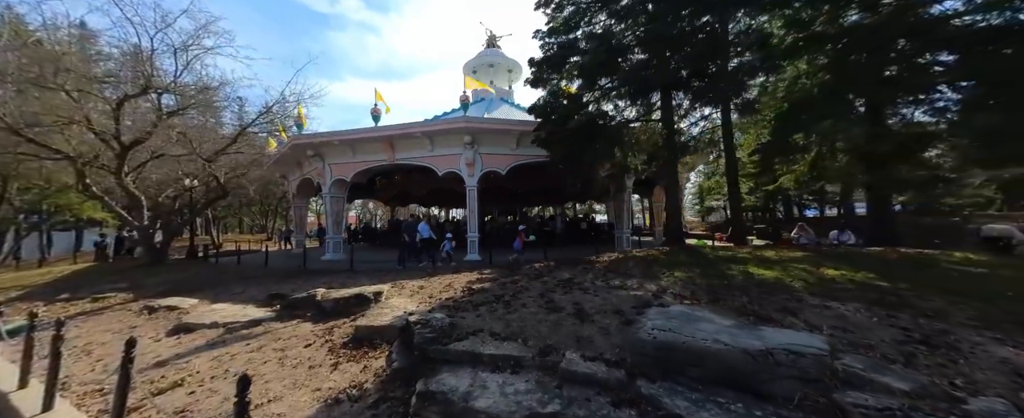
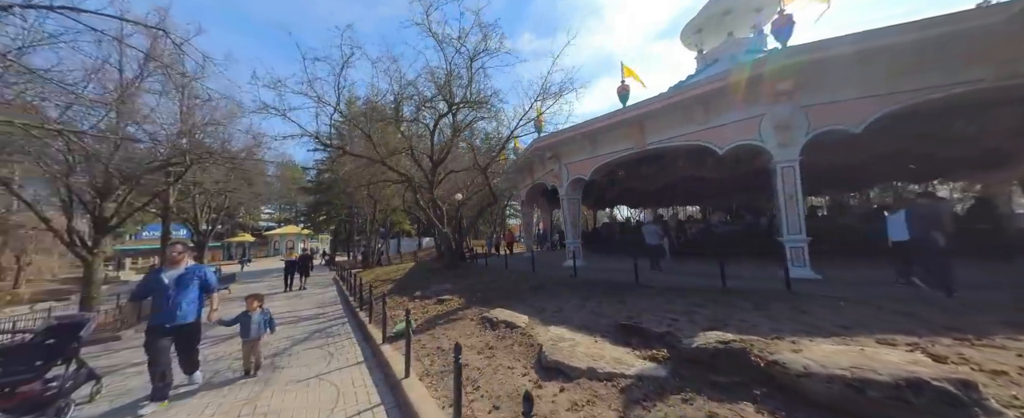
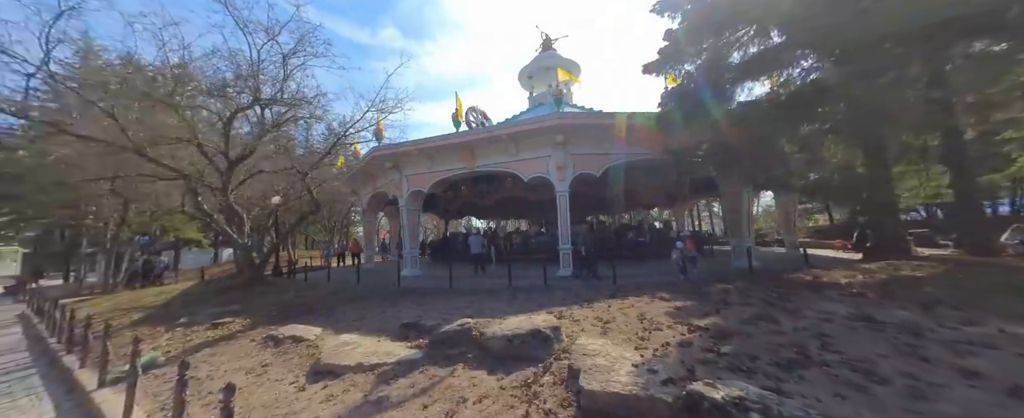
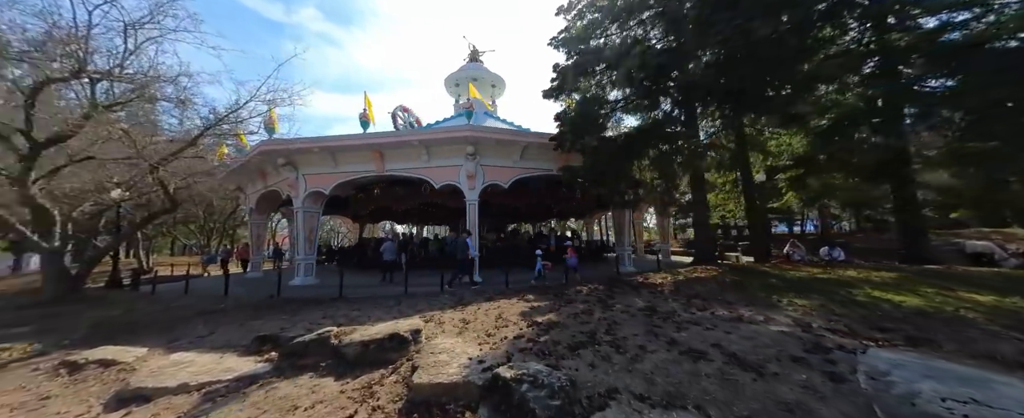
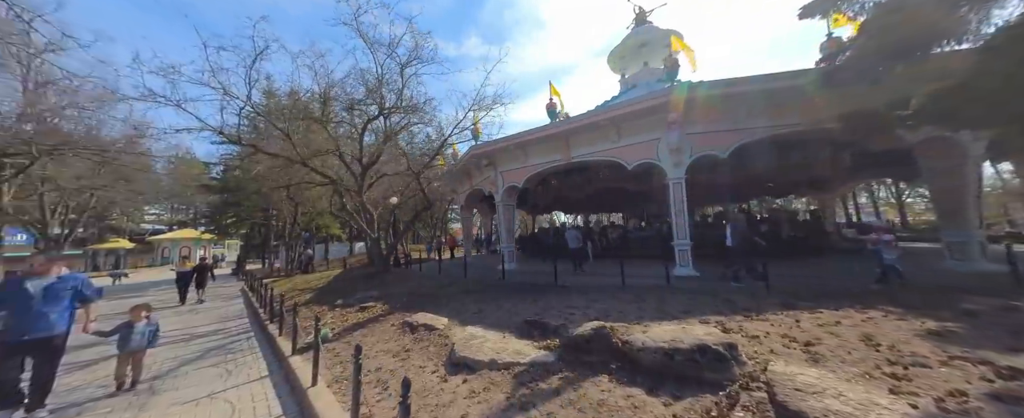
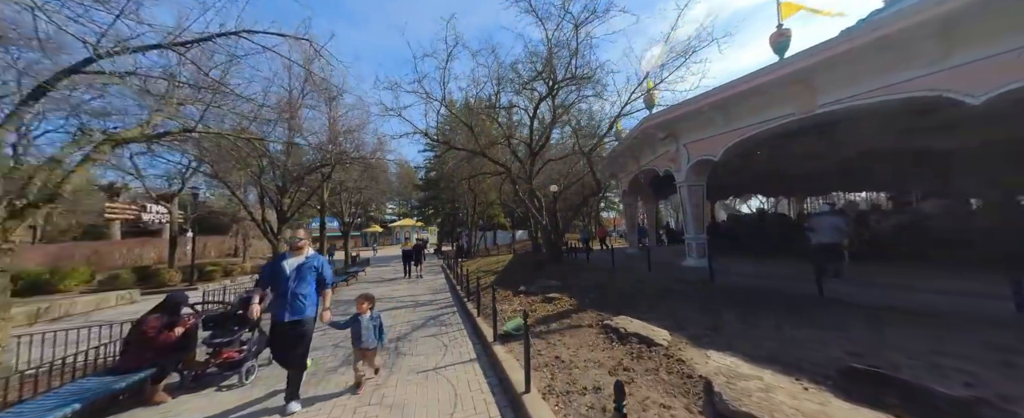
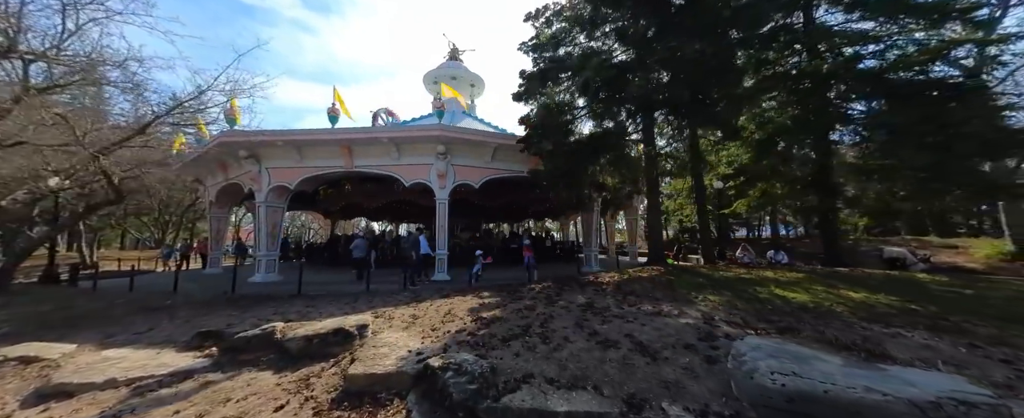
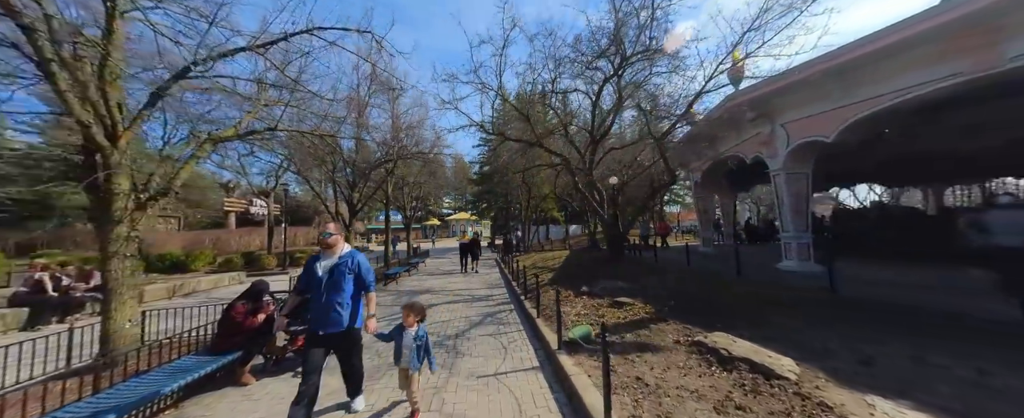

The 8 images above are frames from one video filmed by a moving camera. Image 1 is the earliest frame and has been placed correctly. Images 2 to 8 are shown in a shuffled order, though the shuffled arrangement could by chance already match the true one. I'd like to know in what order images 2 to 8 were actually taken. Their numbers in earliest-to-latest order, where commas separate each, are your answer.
7, 4, 3, 5, 2, 6, 8
